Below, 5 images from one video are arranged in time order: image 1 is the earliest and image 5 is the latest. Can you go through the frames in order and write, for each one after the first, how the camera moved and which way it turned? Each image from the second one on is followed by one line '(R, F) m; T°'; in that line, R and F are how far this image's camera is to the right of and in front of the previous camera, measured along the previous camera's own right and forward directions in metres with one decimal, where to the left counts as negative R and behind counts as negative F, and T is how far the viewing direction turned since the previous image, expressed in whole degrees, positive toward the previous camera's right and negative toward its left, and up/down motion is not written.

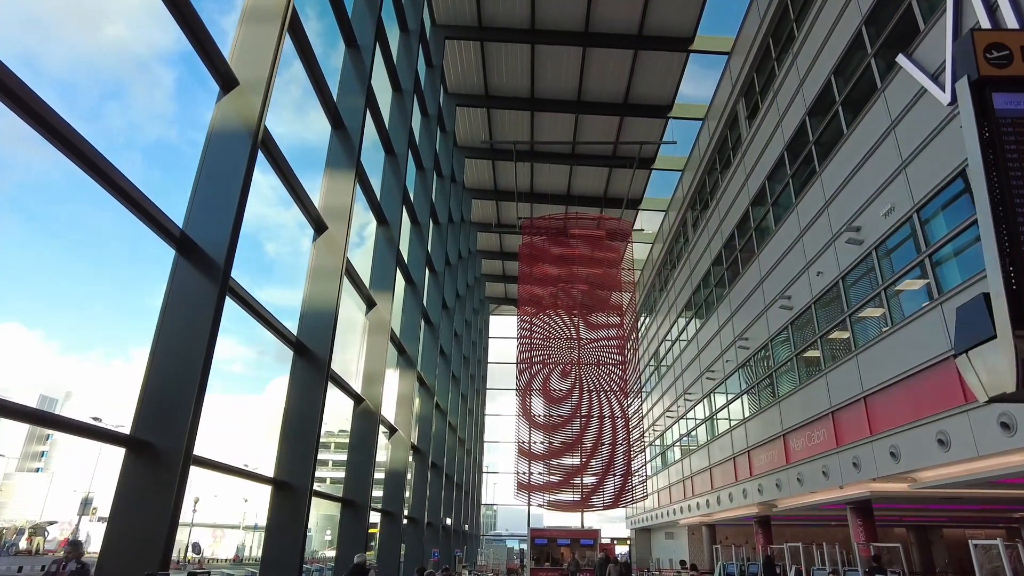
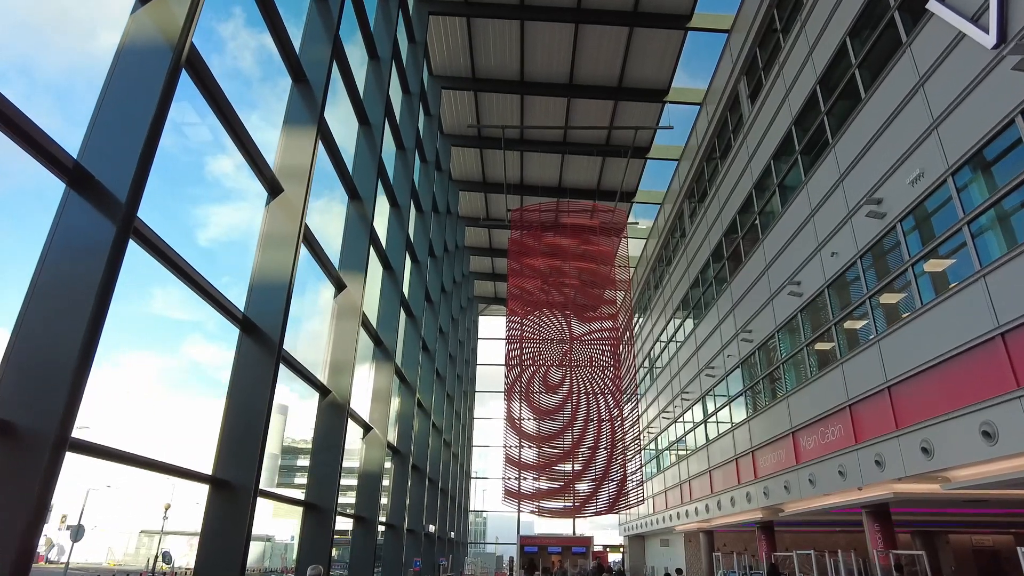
(+0.1, +0.9) m; +1°
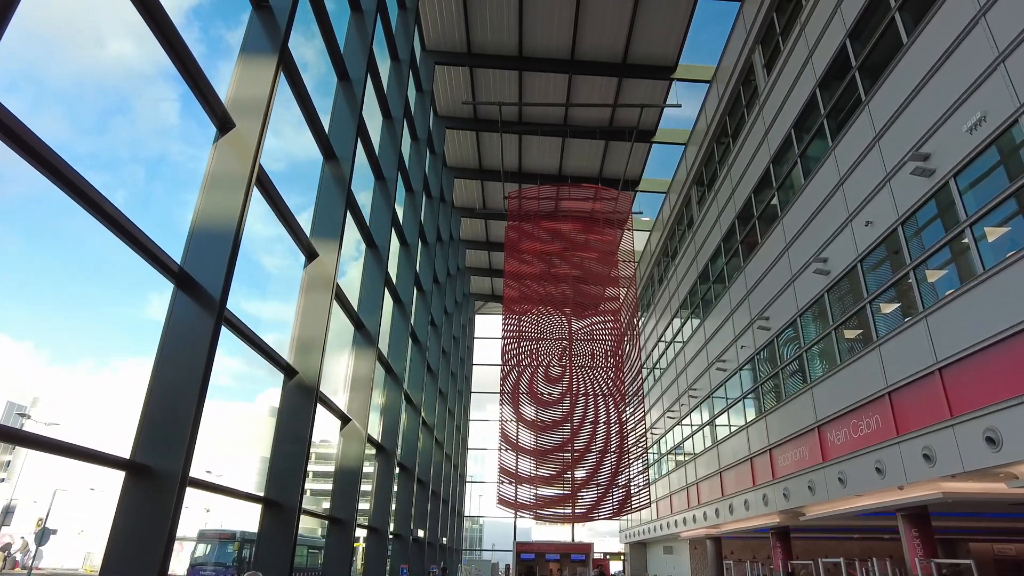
(+0.1, +1.0) m; 0°
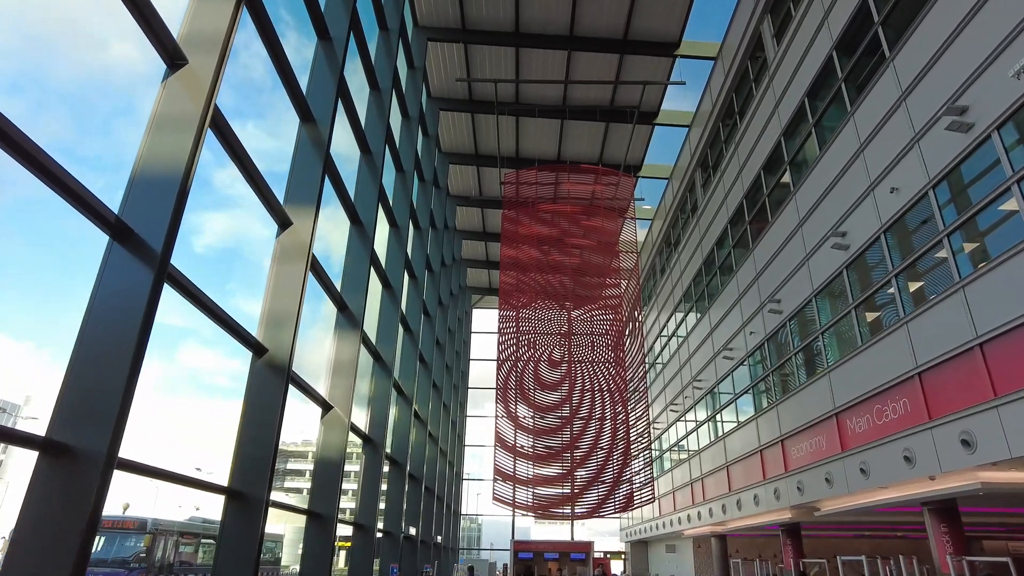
(+0.1, +0.7) m; 0°
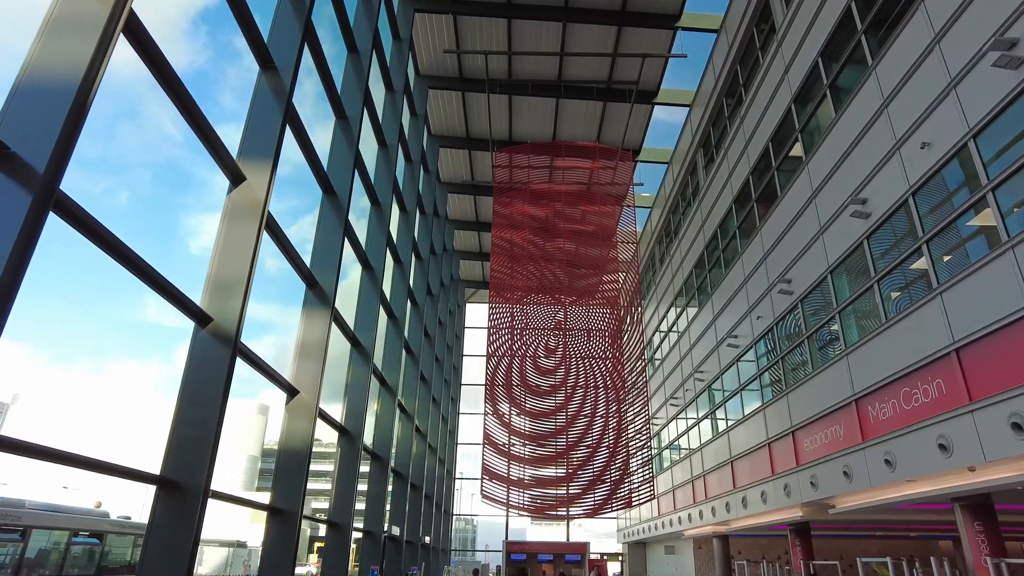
(+0.1, +0.8) m; 0°
